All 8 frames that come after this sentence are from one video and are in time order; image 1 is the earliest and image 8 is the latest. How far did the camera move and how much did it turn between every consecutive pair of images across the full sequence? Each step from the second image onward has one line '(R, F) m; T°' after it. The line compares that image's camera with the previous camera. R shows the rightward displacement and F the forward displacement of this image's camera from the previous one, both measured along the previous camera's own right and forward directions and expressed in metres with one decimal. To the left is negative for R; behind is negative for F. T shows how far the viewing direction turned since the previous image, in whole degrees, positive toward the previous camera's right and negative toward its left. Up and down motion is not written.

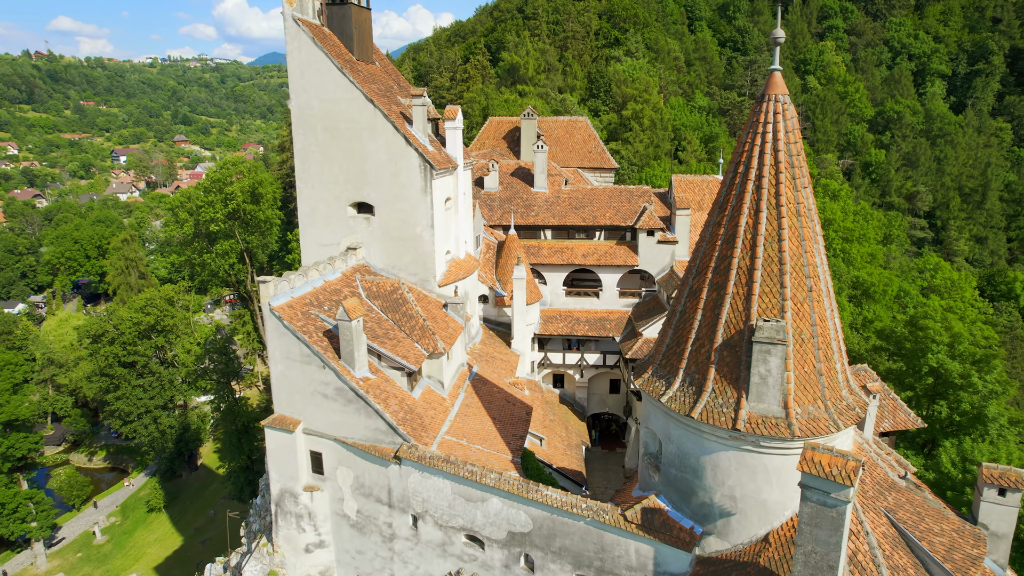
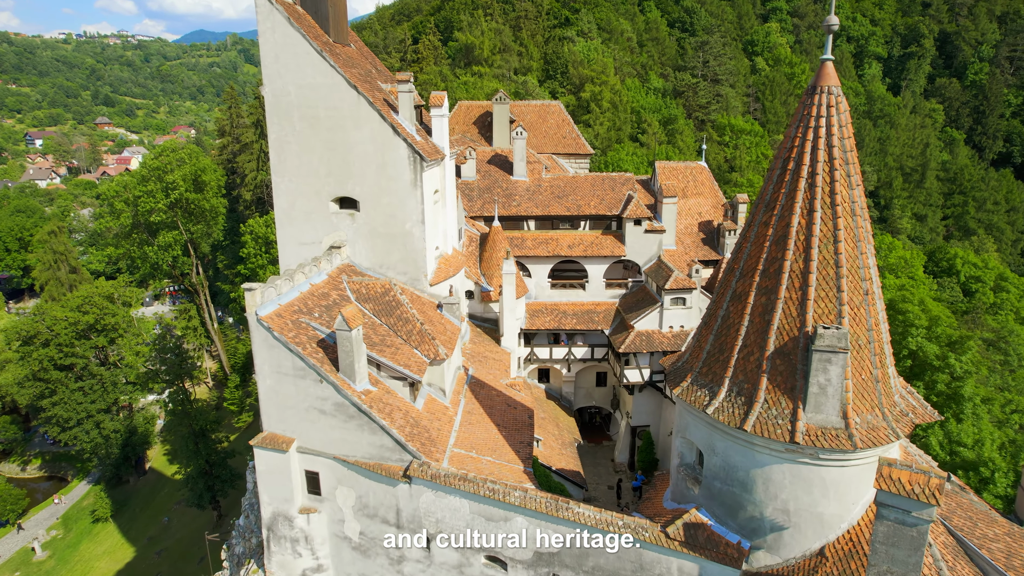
(-2.0, +1.4) m; +5°
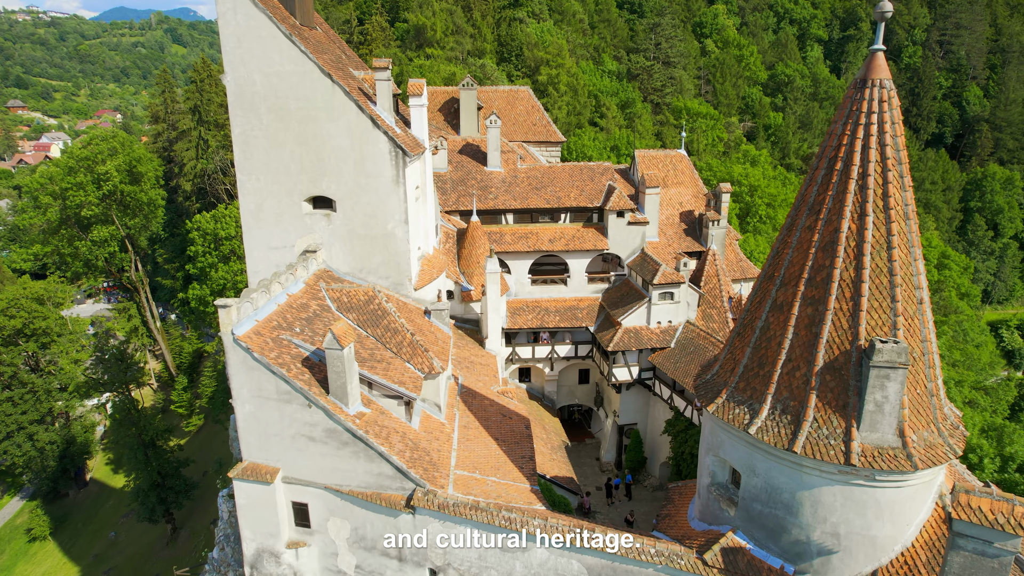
(-1.6, +1.6) m; +5°
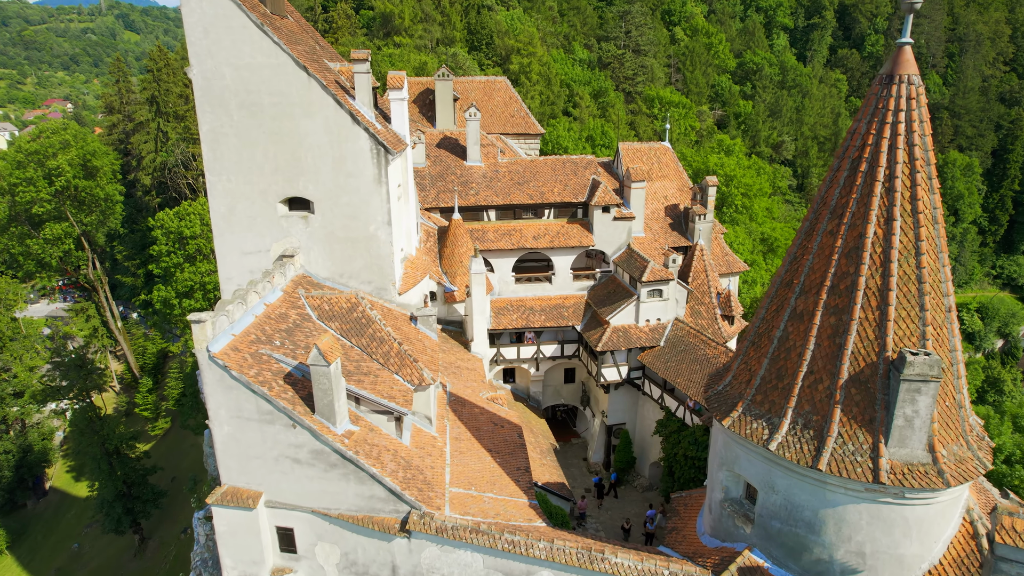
(-0.7, +1.0) m; +3°
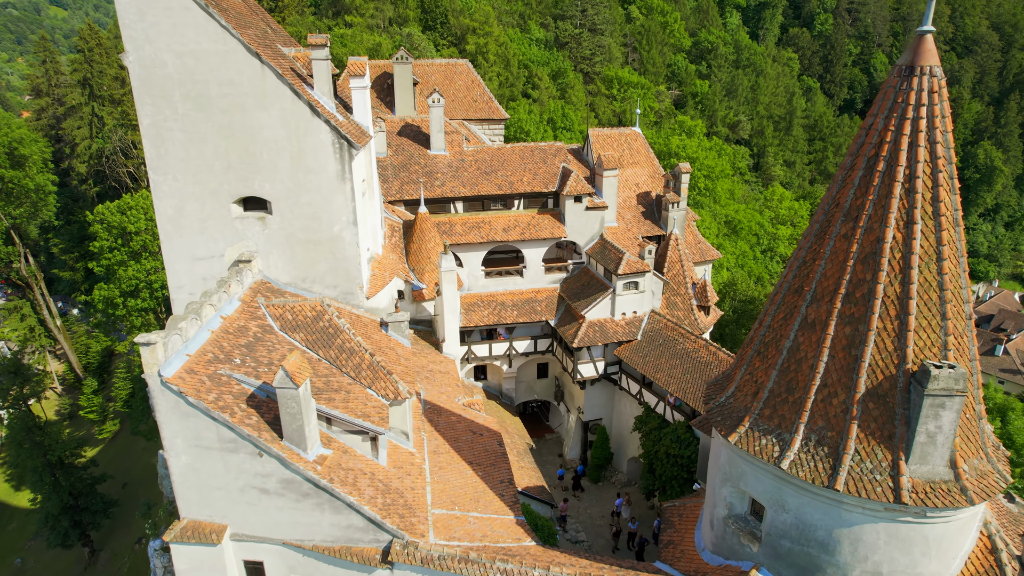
(-0.6, +1.2) m; +4°
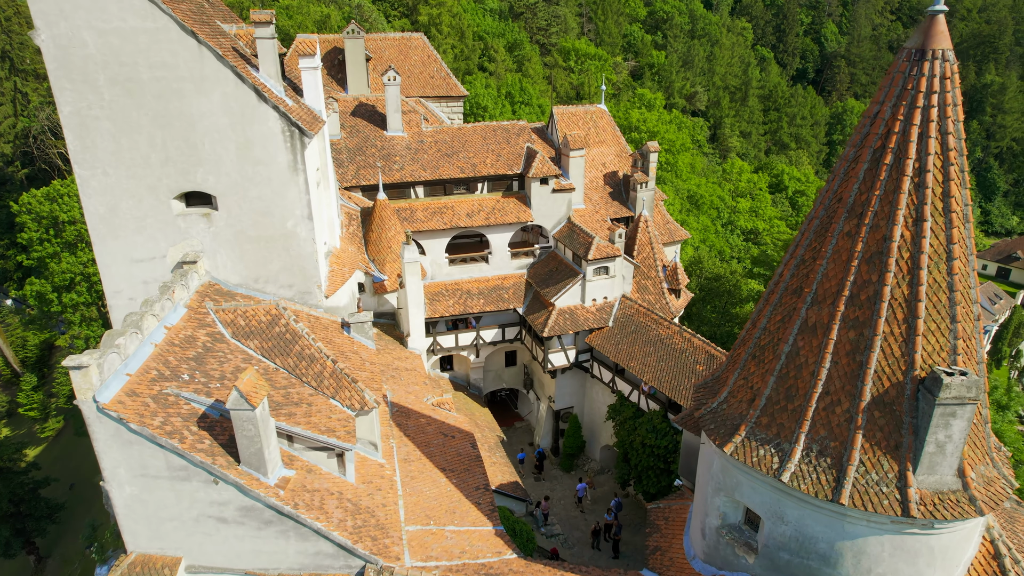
(-0.4, +1.2) m; +4°
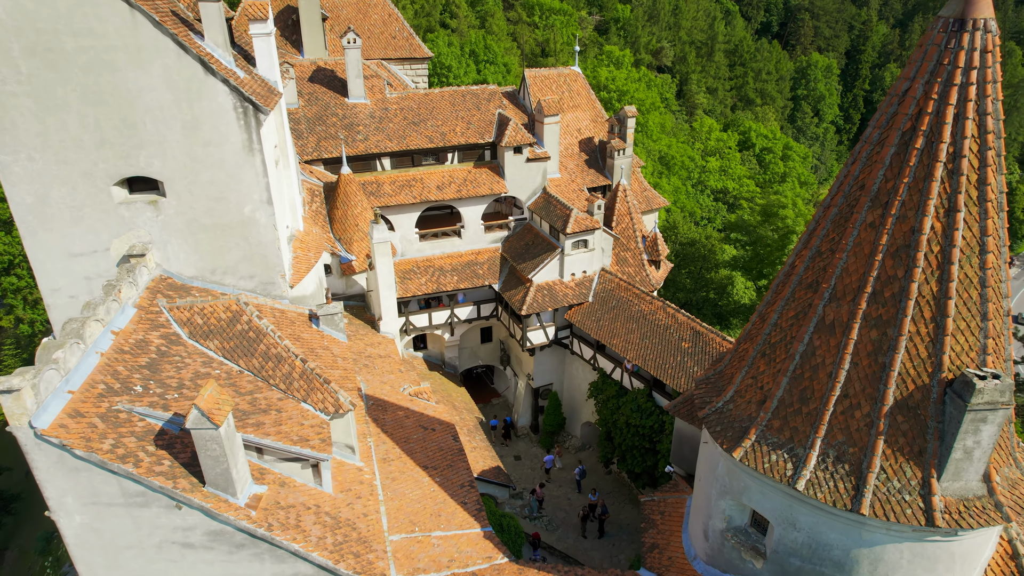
(-0.4, +1.2) m; +3°
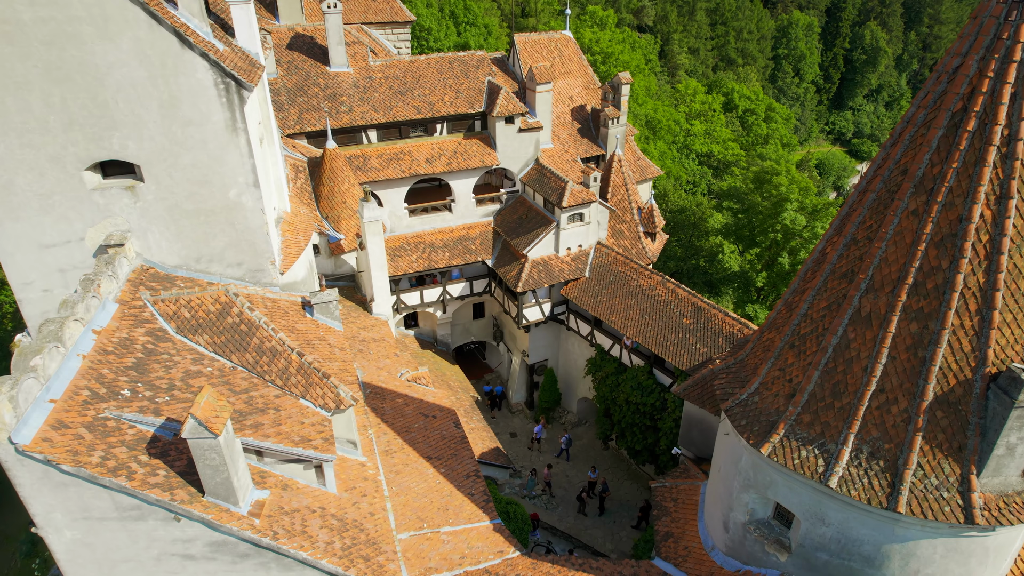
(-0.6, +0.7) m; +2°
